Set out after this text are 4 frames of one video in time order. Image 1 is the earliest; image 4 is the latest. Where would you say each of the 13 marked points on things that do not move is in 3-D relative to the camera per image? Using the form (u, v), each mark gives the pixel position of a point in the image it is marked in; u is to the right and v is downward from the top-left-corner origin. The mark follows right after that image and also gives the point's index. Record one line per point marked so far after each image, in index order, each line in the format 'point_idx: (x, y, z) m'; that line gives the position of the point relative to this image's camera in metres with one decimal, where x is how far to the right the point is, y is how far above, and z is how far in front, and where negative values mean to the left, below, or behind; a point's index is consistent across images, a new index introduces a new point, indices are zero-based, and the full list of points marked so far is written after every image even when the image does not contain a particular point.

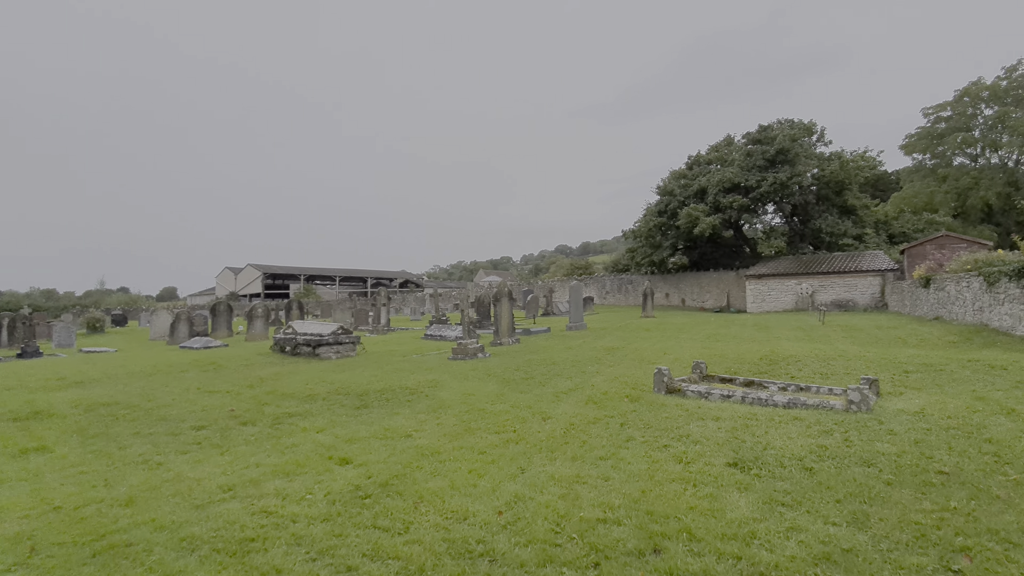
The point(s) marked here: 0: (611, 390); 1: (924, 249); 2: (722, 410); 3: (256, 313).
0: (+1.4, -1.4, +6.9) m
1: (+16.1, +1.5, +19.2) m
2: (+2.4, -1.4, +5.7) m
3: (-10.1, -1.0, +19.3) m
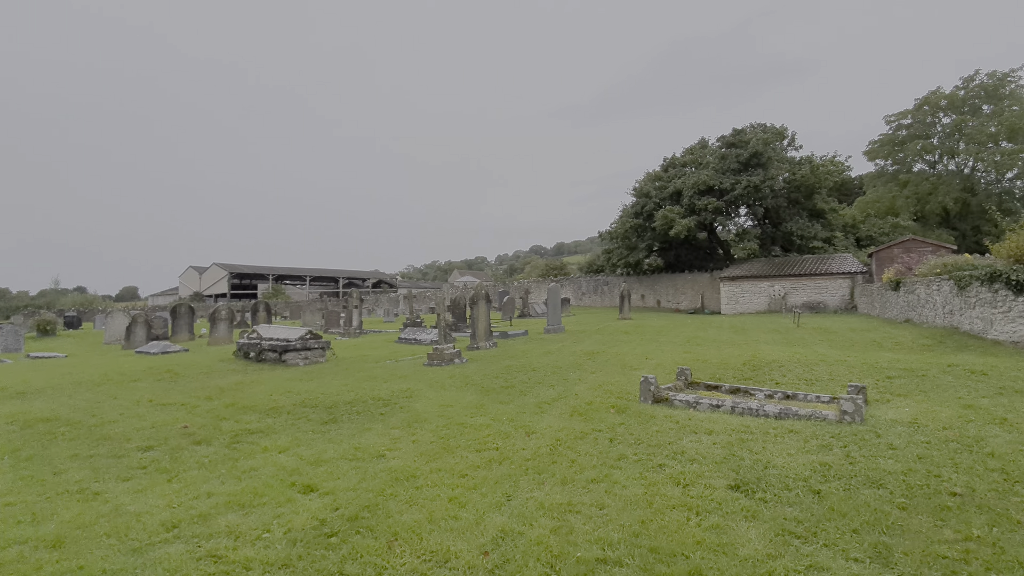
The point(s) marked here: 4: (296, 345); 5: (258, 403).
0: (+1.1, -1.5, +6.6) m
1: (+15.1, +1.4, +19.6) m
2: (+2.2, -1.5, +5.4) m
3: (-11.0, -1.0, +18.4) m
4: (-4.8, -1.3, +10.9) m
5: (-3.7, -1.7, +7.2) m
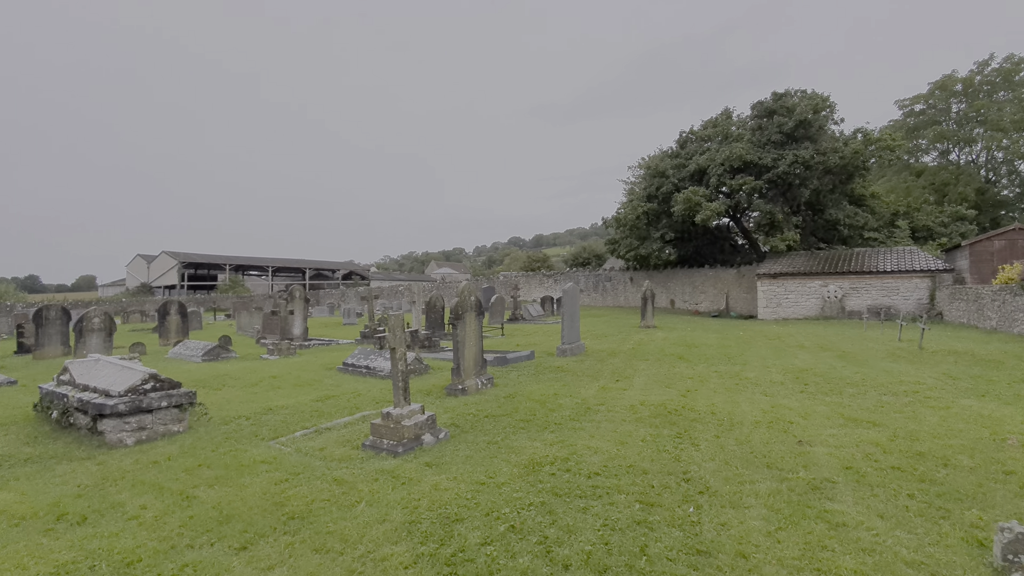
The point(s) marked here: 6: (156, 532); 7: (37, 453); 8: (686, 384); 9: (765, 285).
0: (+1.5, -1.7, +1.7) m
1: (+15.0, +1.3, +15.3) m
2: (+2.7, -1.7, +0.6) m
3: (-11.1, -1.0, +12.9) m
4: (-4.6, -1.4, +5.8) m
5: (-3.4, -1.9, +2.1) m
6: (-2.6, -1.8, +3.6) m
7: (-5.4, -1.8, +5.6) m
8: (+2.8, -1.5, +7.9) m
9: (+10.2, +0.1, +19.9) m
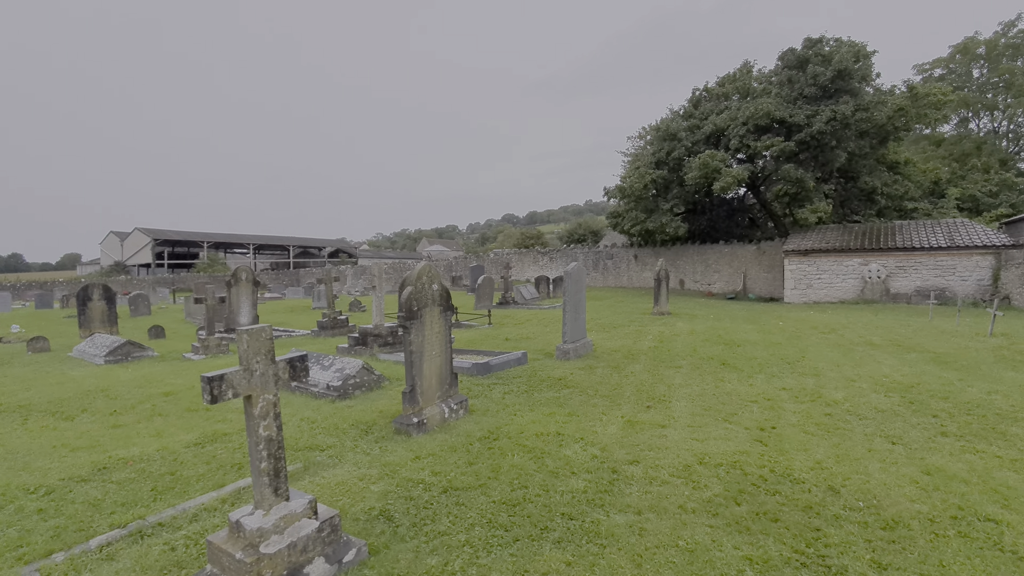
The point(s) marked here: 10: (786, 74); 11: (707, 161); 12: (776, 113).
0: (+1.4, -1.8, -0.9) m
1: (+14.7, +1.9, +12.7) m
2: (+2.6, -1.9, -2.0) m
3: (-11.3, -0.6, +10.1) m
4: (-4.8, -1.3, +3.1) m
5: (-3.5, -2.0, -0.6) m
6: (-2.8, -1.8, +1.0) m
7: (-5.6, -1.8, +2.9) m
8: (+2.6, -1.4, +5.3) m
9: (+9.9, +0.8, +17.3) m
10: (+10.5, +8.2, +19.0) m
11: (+7.4, +4.7, +18.6) m
12: (+9.6, +6.3, +17.9) m
